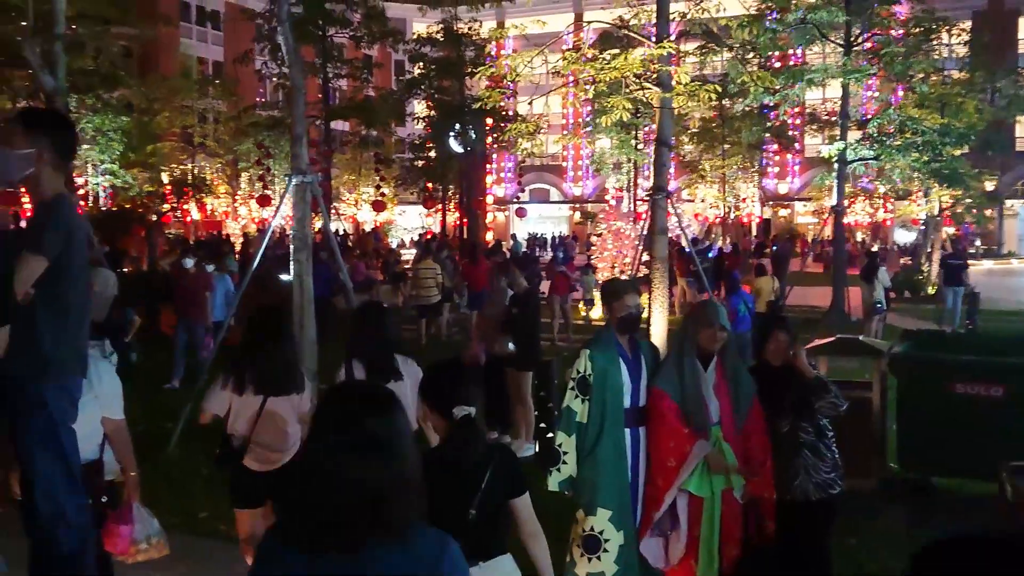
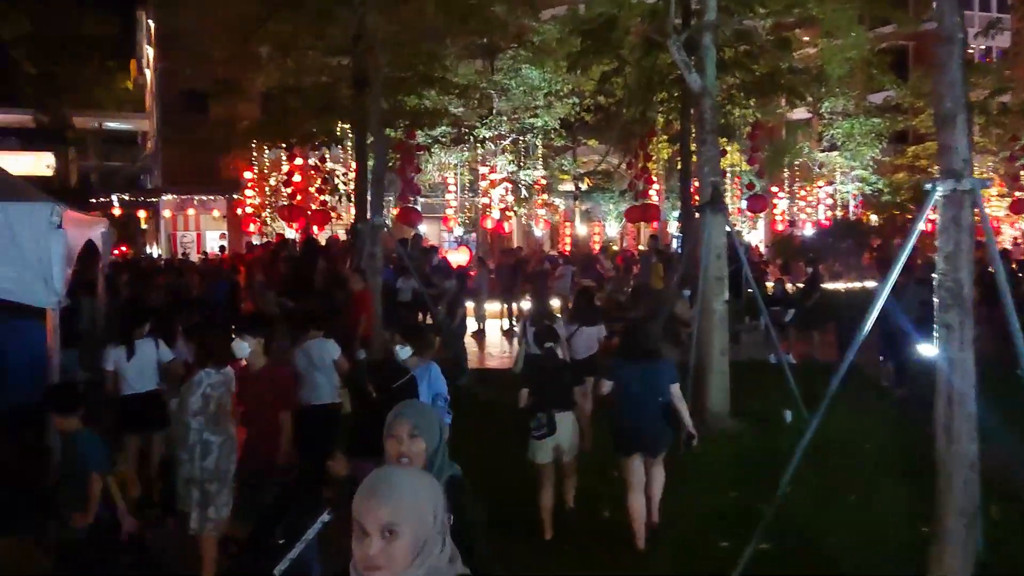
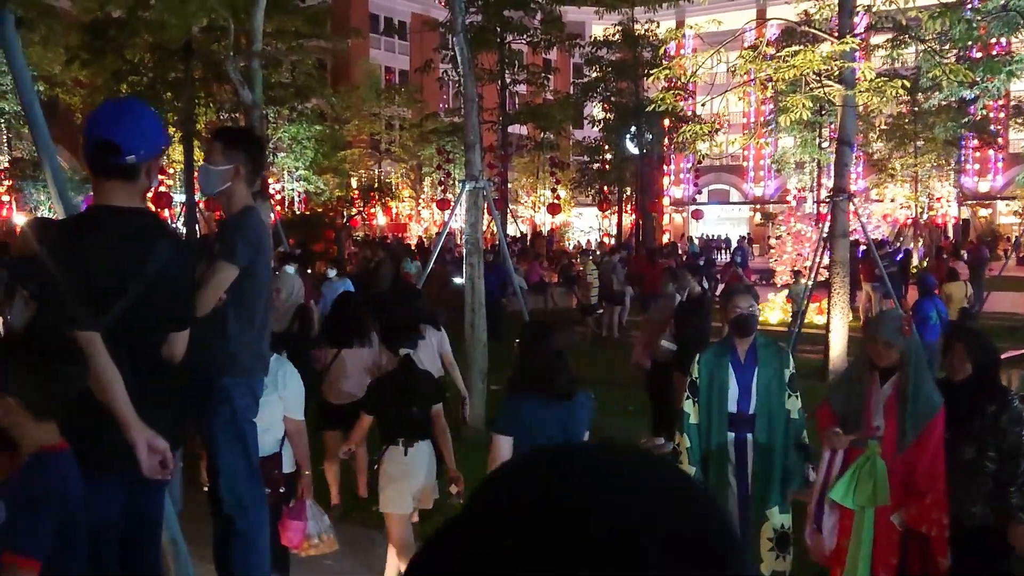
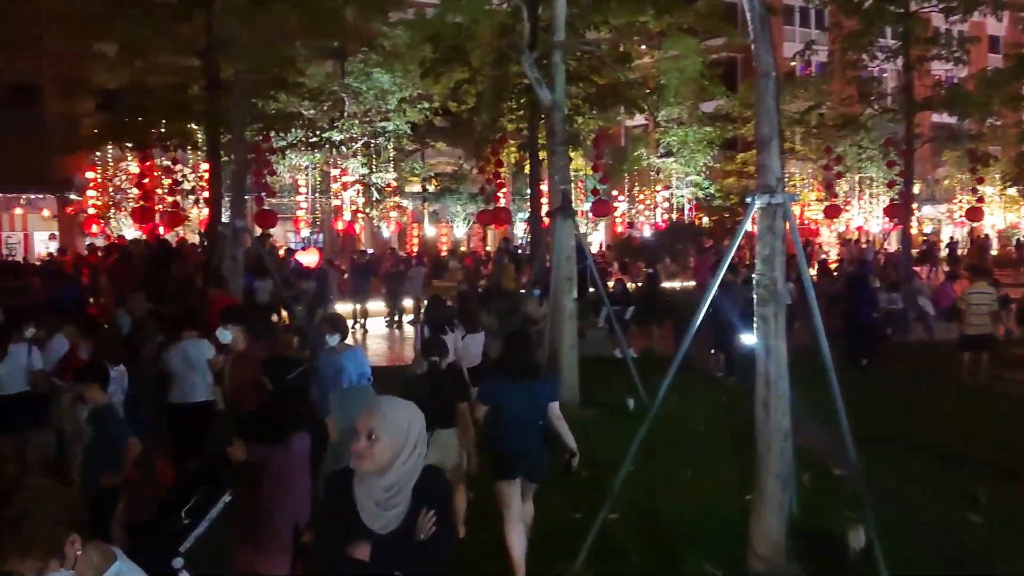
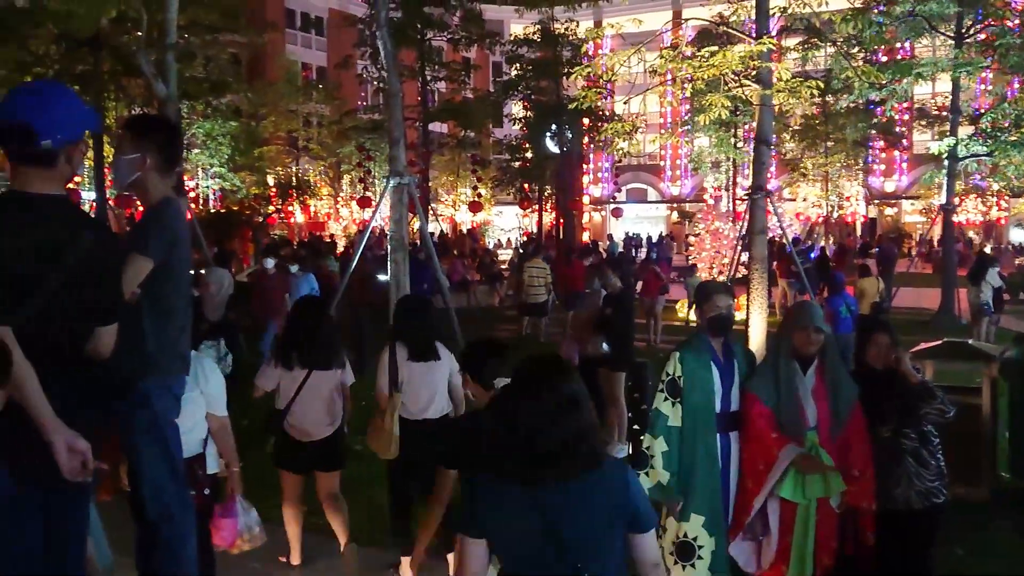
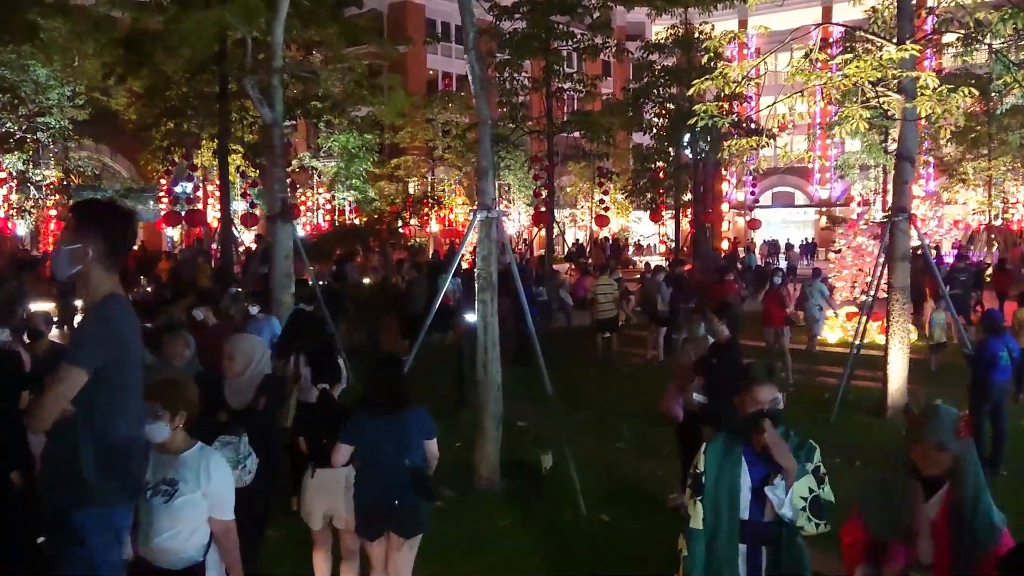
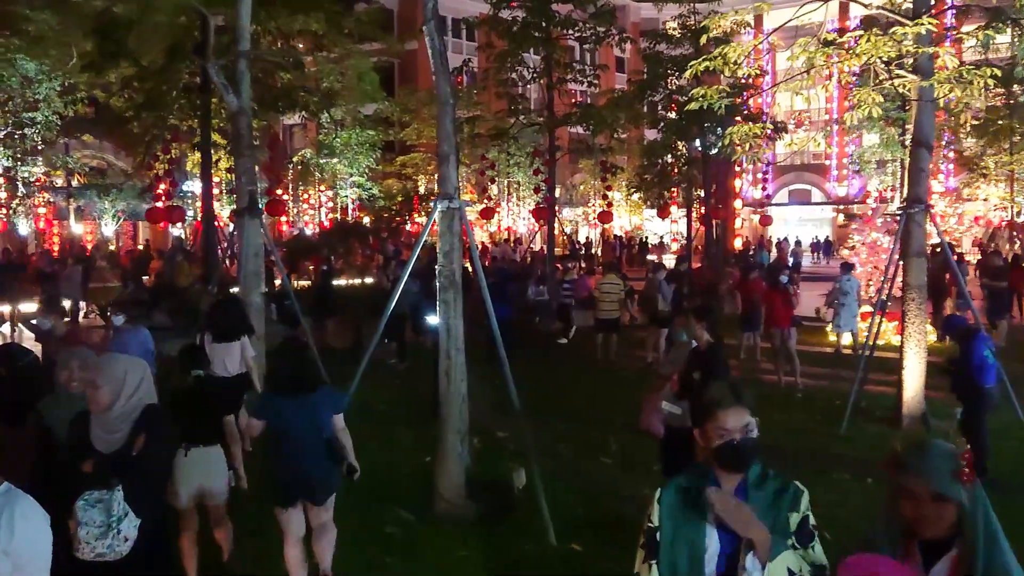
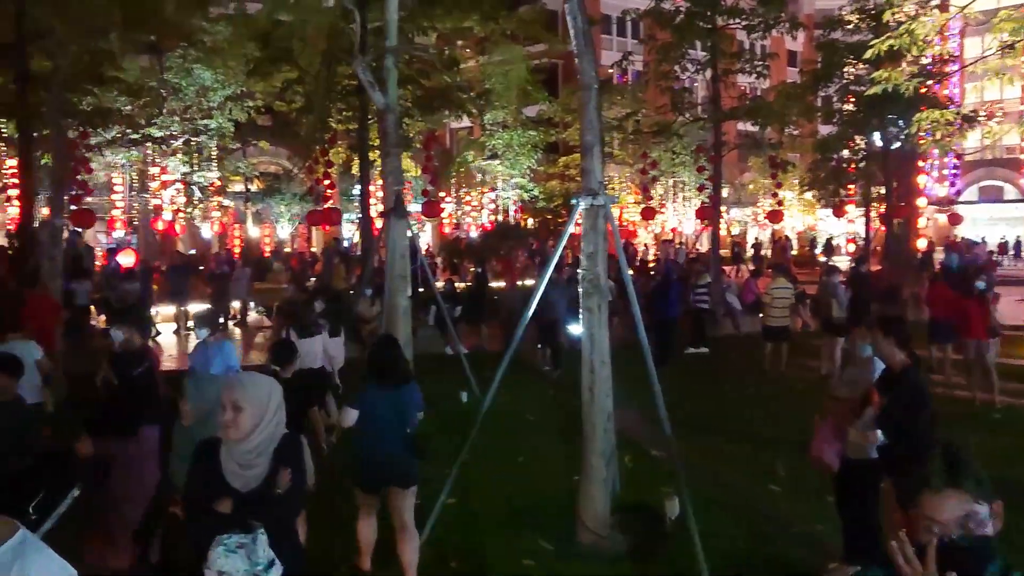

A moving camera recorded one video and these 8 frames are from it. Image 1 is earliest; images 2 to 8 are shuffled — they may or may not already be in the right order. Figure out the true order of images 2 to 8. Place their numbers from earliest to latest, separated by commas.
5, 3, 6, 7, 8, 4, 2
